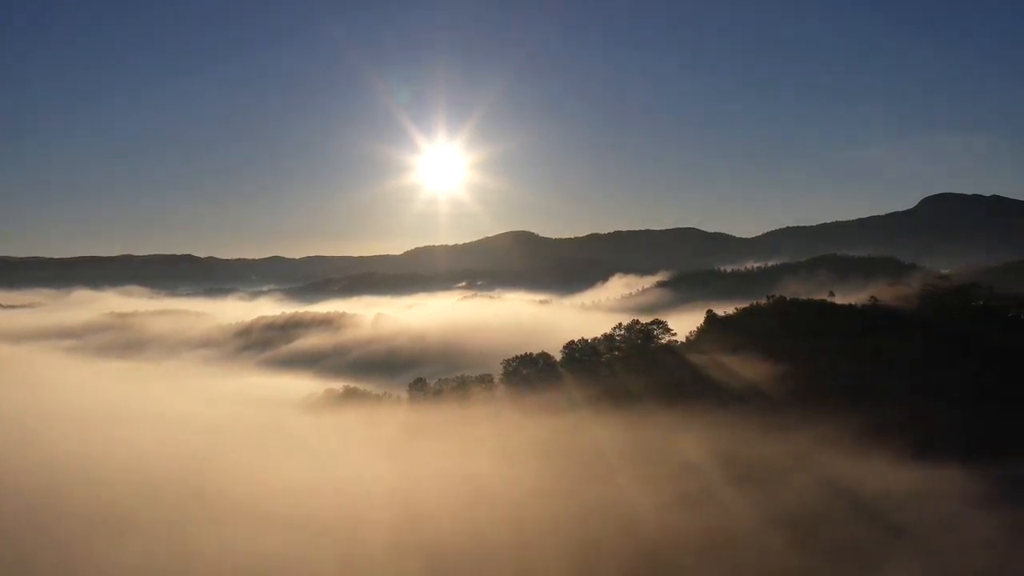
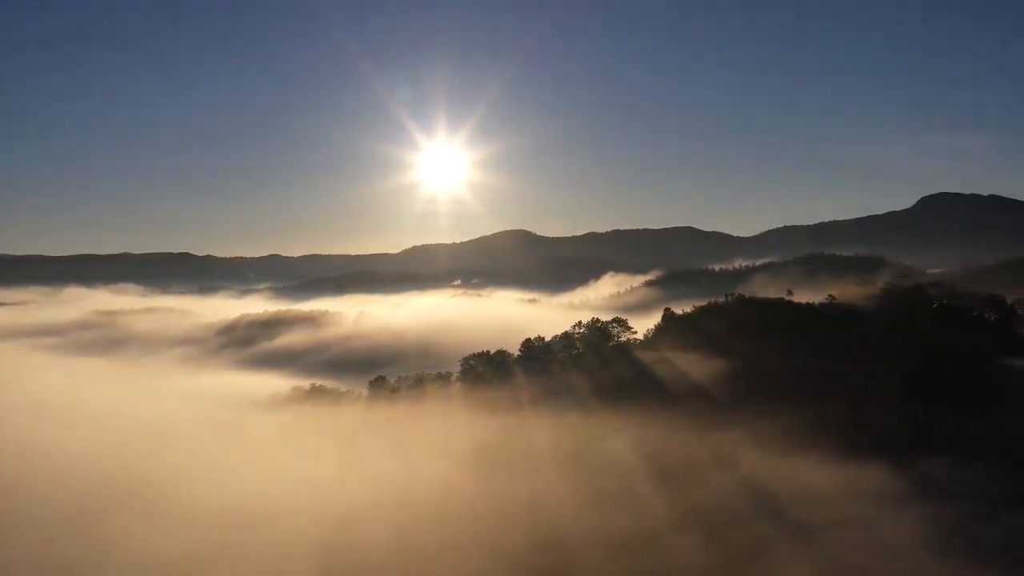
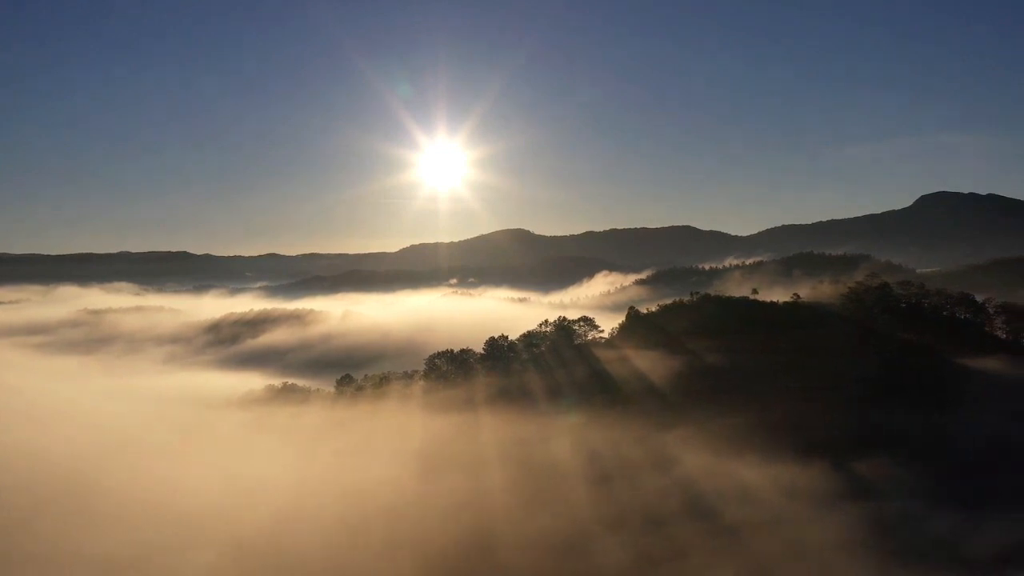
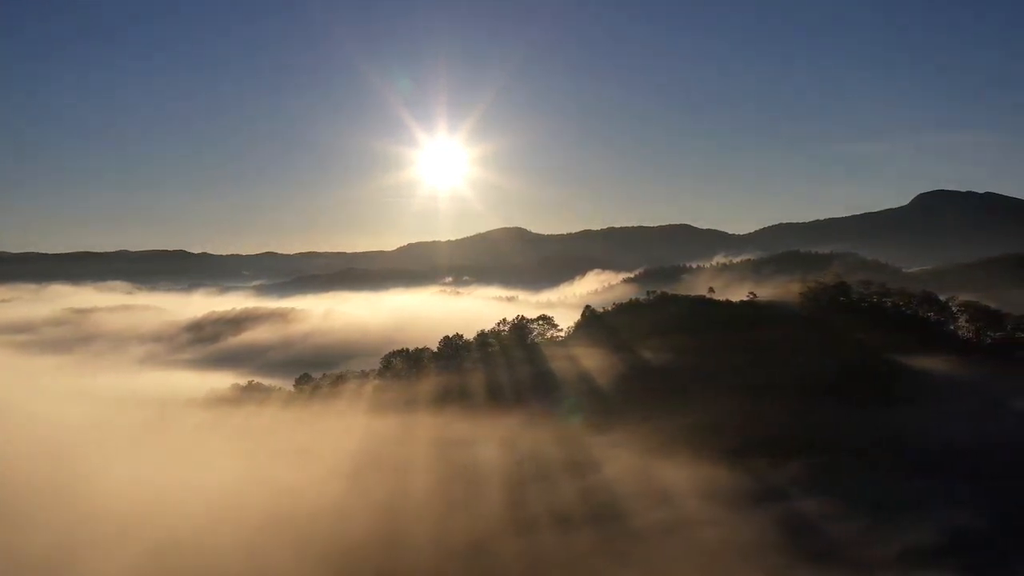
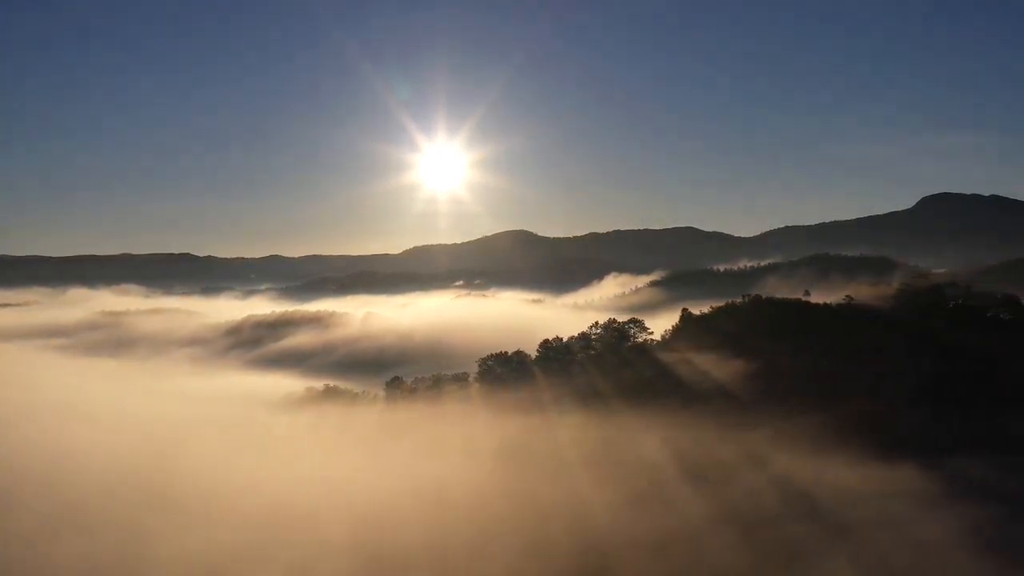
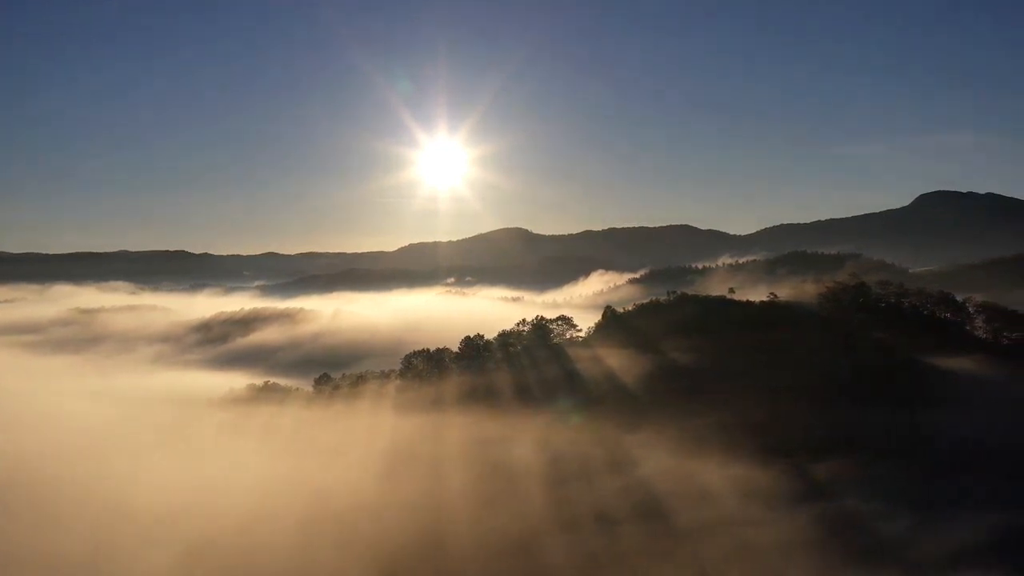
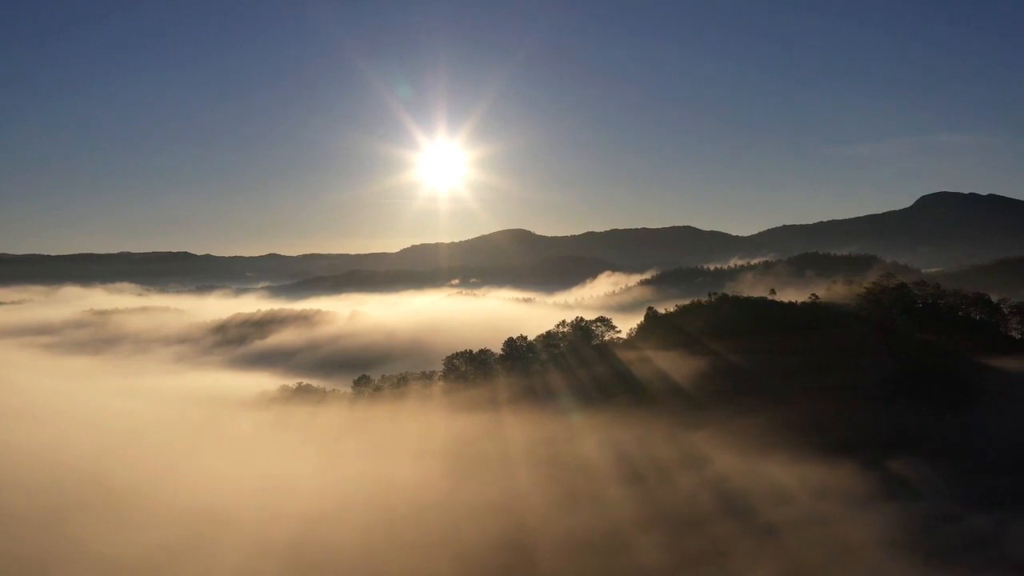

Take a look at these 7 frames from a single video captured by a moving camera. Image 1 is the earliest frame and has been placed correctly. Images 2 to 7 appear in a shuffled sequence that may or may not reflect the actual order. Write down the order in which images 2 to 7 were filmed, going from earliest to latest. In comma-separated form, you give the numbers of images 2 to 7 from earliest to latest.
5, 2, 7, 3, 6, 4
